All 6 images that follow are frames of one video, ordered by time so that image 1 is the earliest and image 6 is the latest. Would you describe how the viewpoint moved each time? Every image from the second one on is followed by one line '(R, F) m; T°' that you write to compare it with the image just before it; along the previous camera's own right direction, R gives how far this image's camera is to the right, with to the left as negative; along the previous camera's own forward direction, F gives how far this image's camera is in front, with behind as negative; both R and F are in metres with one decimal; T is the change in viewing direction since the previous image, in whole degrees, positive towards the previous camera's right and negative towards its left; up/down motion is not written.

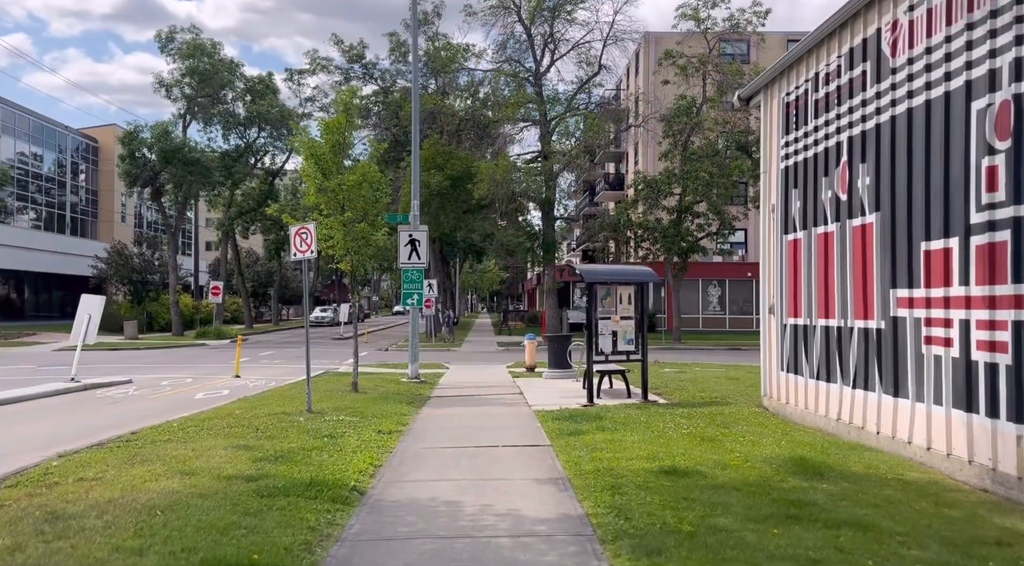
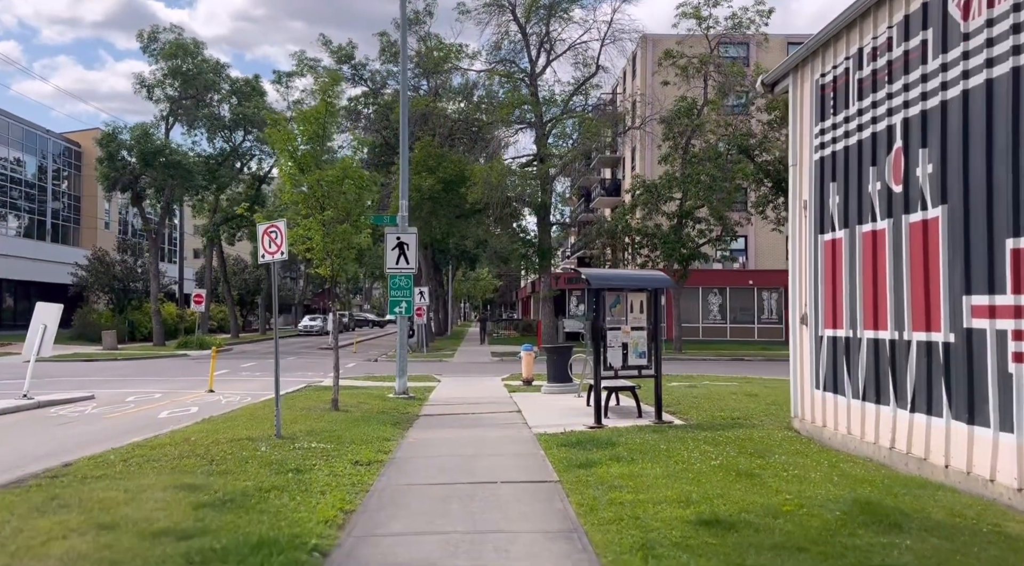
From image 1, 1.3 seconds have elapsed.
(-0.1, +1.4) m; +1°
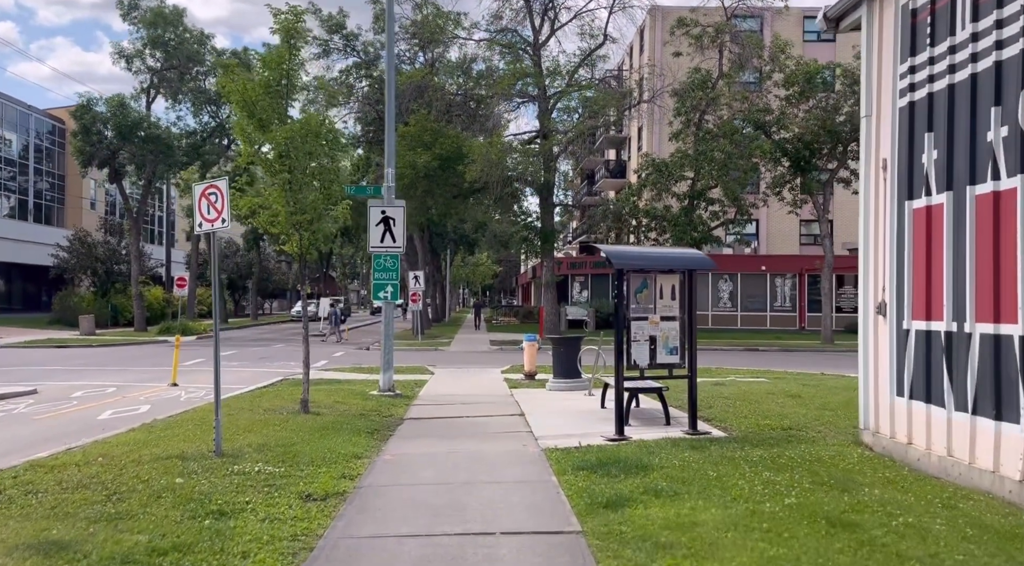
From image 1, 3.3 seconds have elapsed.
(0.0, +2.2) m; 0°
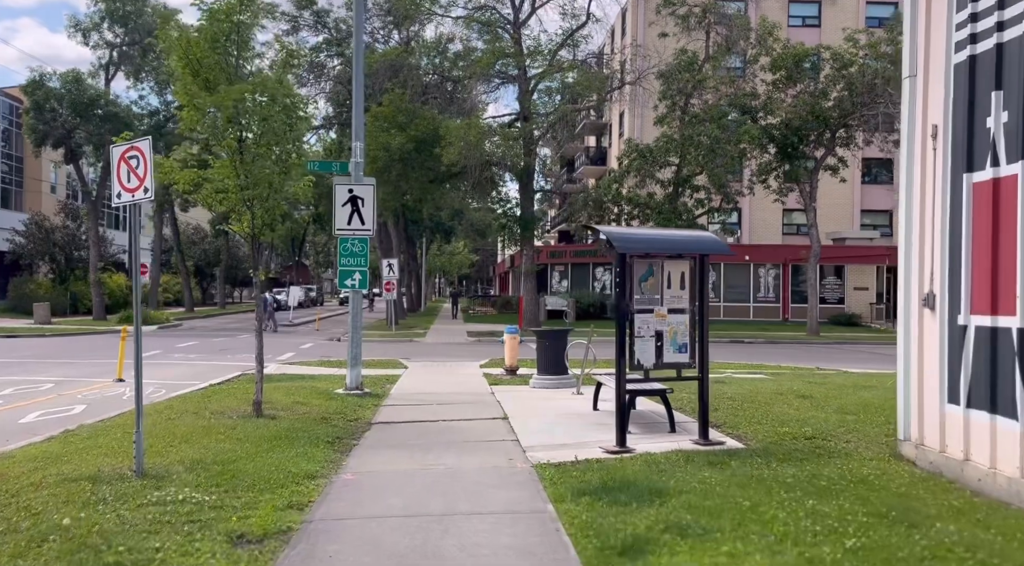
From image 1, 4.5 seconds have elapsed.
(-0.1, +1.4) m; +2°
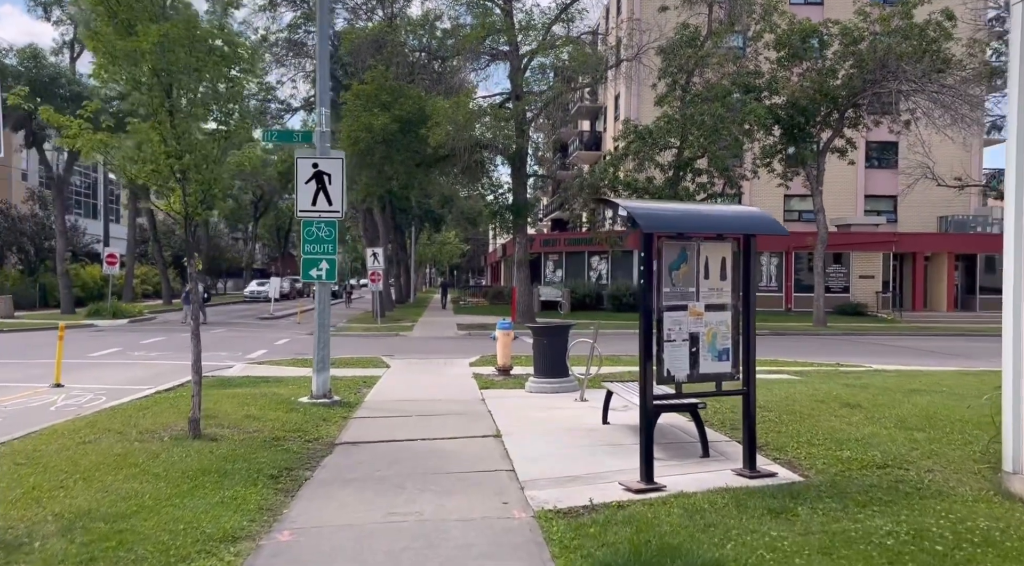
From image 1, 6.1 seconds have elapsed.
(0.0, +1.8) m; +1°
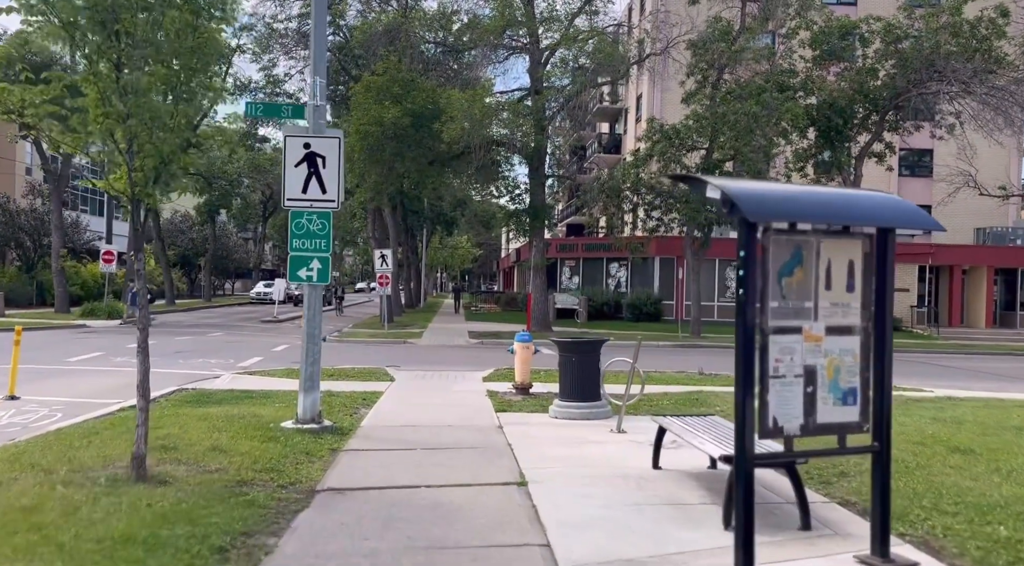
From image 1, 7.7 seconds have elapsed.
(-0.2, +1.8) m; -1°
